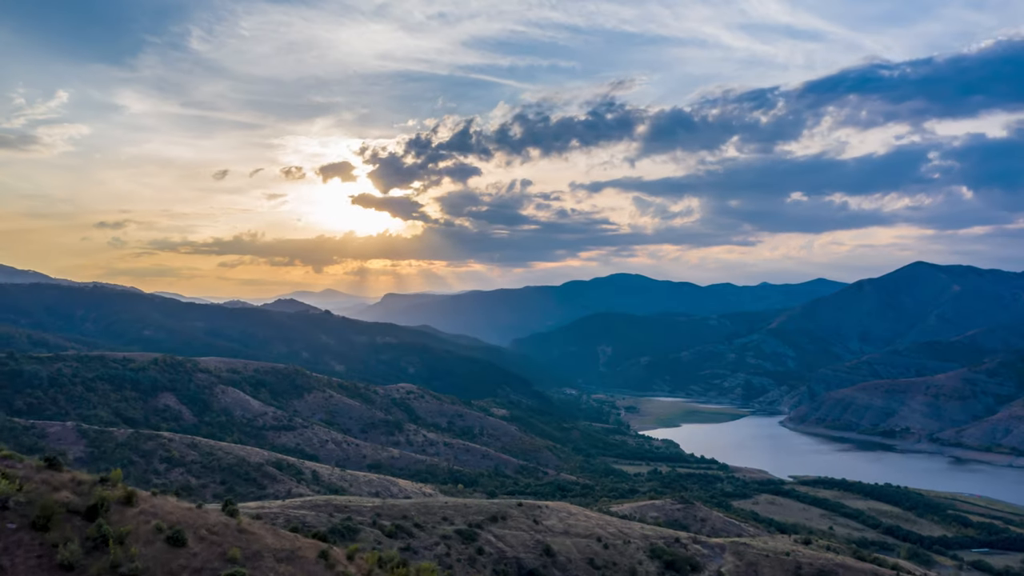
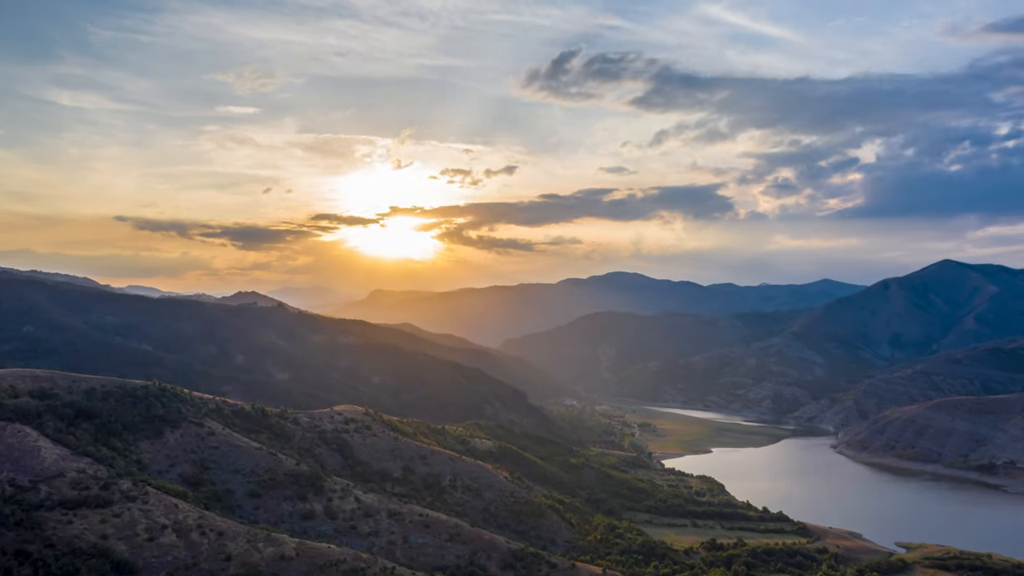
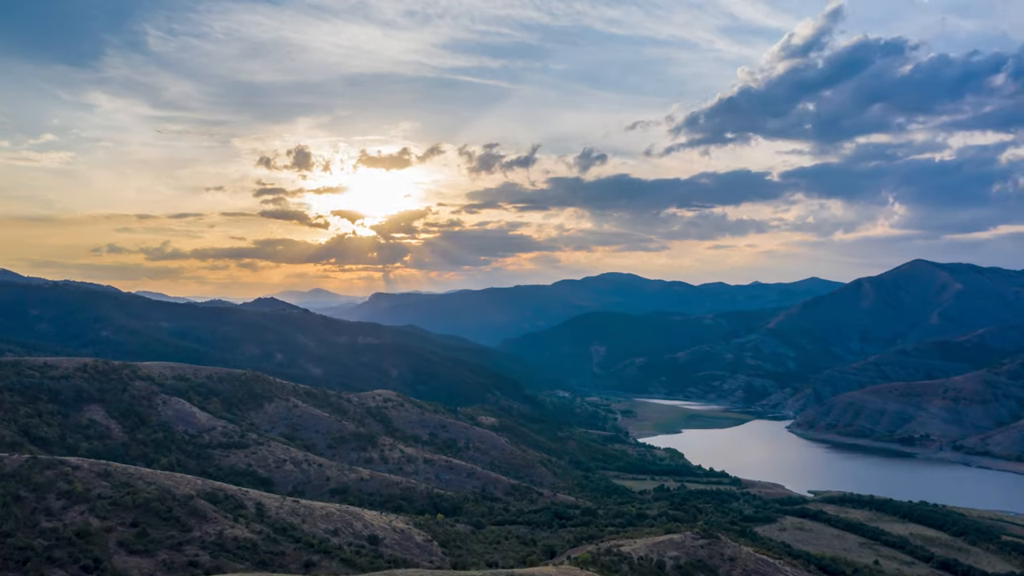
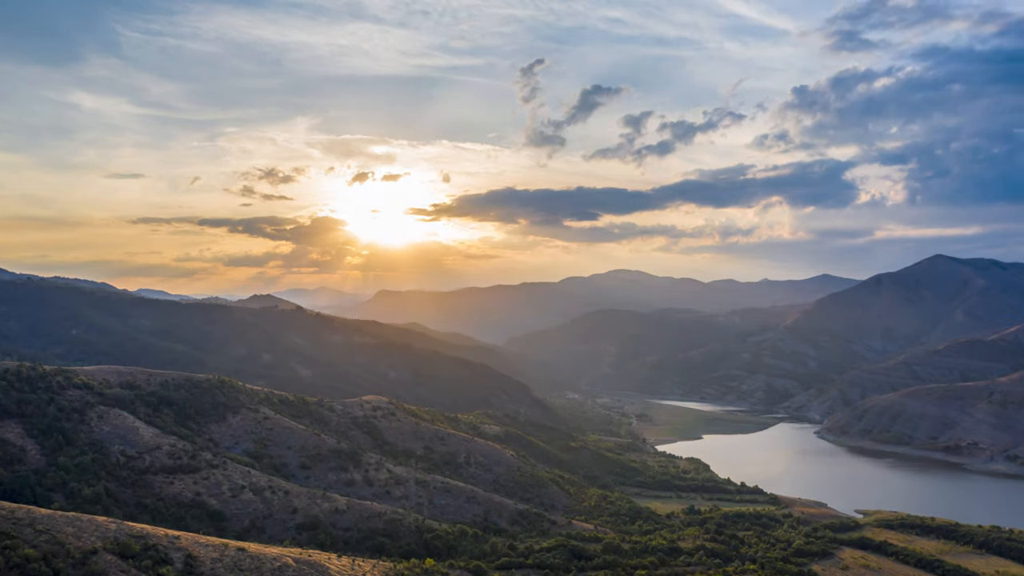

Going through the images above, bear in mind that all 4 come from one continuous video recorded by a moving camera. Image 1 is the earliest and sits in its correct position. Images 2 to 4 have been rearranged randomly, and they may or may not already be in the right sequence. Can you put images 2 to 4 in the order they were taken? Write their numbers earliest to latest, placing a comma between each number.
3, 4, 2
